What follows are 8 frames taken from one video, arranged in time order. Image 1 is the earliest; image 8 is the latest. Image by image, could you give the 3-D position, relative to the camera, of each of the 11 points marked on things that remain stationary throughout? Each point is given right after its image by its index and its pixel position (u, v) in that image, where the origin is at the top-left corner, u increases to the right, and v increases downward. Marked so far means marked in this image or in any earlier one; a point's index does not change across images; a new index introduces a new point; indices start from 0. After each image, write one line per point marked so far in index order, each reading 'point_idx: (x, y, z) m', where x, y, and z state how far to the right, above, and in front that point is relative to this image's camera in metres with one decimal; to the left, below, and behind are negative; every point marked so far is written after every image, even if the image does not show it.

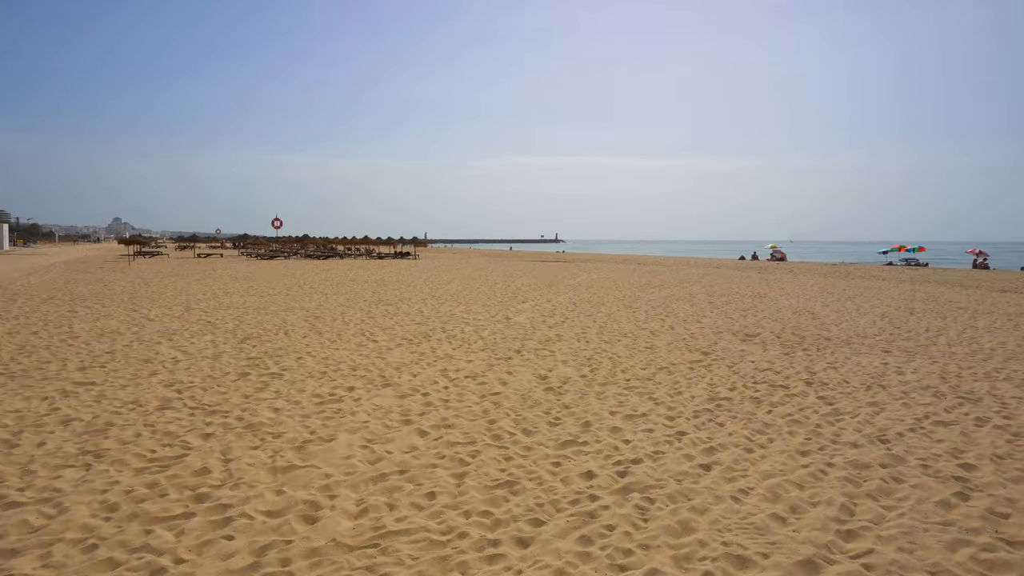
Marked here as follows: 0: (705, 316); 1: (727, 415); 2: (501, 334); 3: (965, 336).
0: (+3.2, -0.5, +12.1) m
1: (+1.5, -0.9, +5.0) m
2: (-0.2, -0.6, +9.5) m
3: (+6.0, -0.6, +9.6) m
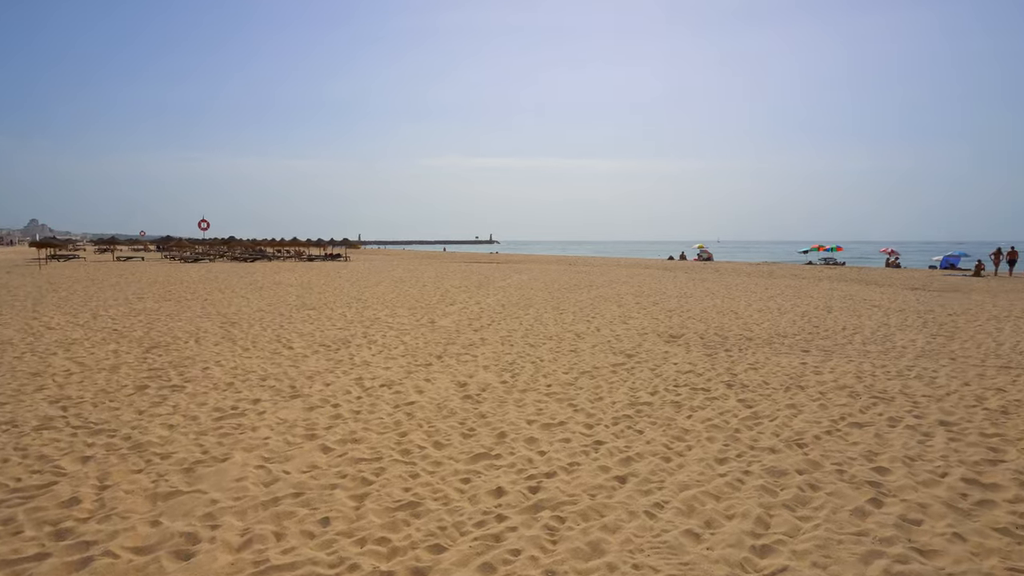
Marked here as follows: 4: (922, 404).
0: (+2.0, -0.5, +12.1) m
1: (+0.9, -0.9, +4.9) m
2: (-1.1, -0.7, +9.2) m
3: (+5.0, -0.6, +9.8) m
4: (+3.2, -0.9, +5.5) m
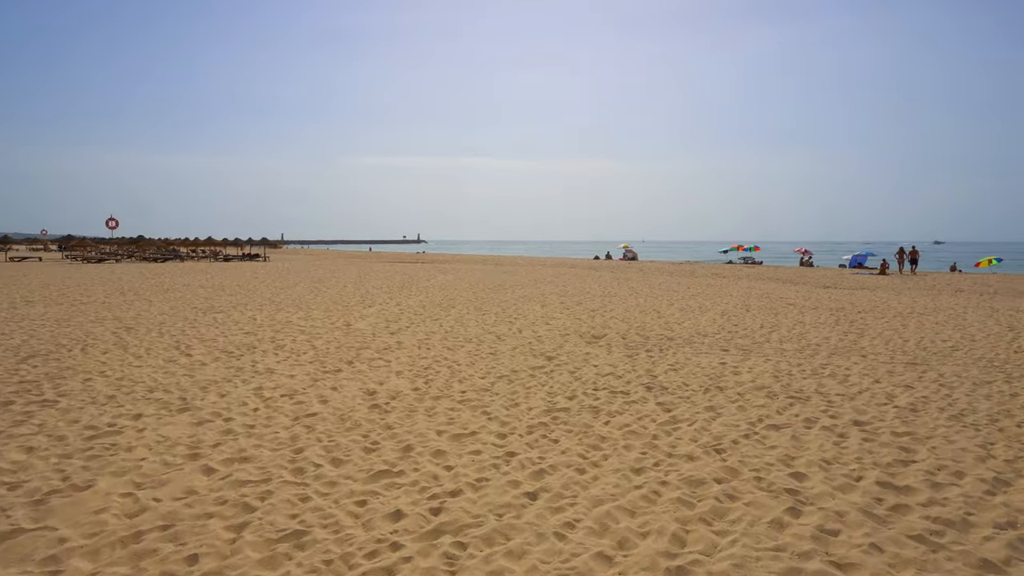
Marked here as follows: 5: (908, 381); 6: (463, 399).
0: (+0.7, -0.5, +11.9) m
1: (+0.3, -0.9, +4.7) m
2: (-2.1, -0.7, +8.7) m
3: (+3.9, -0.6, +10.0) m
4: (+2.5, -0.9, +5.5) m
5: (+3.6, -0.8, +6.4) m
6: (-0.4, -0.9, +5.6) m
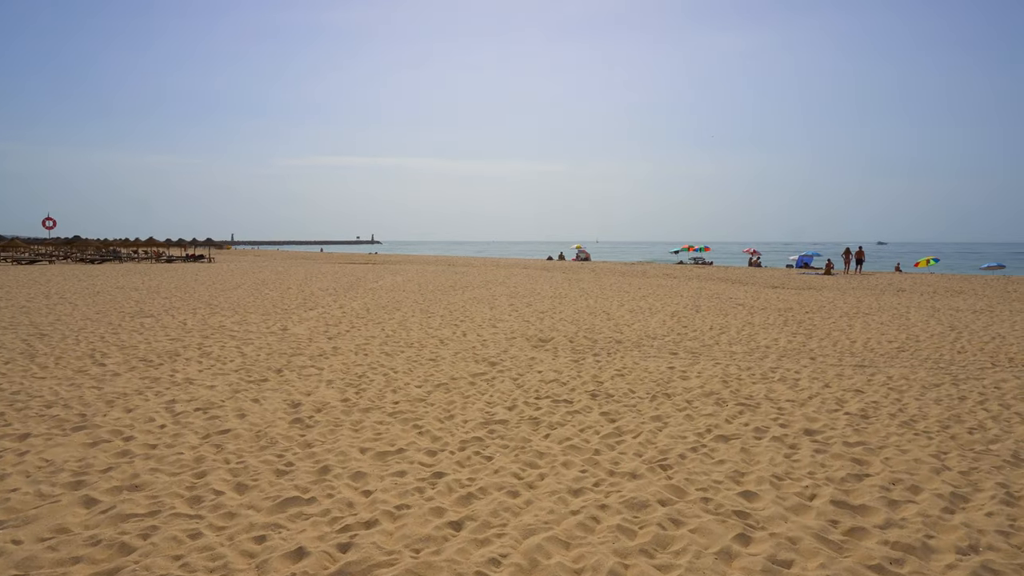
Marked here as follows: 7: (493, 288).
0: (-0.2, -0.5, +11.6) m
1: (-0.1, -0.9, +4.3) m
2: (-2.8, -0.7, +8.2) m
3: (+3.2, -0.6, +9.8) m
4: (+2.0, -0.9, +5.3) m
5: (+3.0, -0.9, +6.3) m
6: (-0.9, -0.9, +5.2) m
7: (-0.5, 0.0, +19.7) m
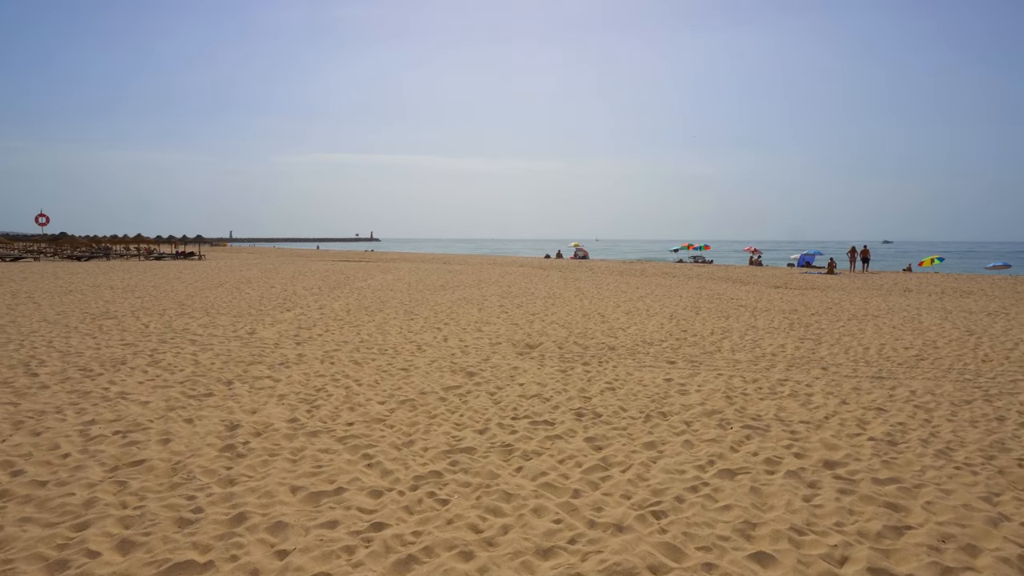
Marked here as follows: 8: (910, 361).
0: (-0.4, -0.5, +10.8) m
1: (-0.3, -1.0, +3.6) m
2: (-3.0, -0.7, +7.5) m
3: (+3.0, -0.7, +9.1) m
4: (+1.8, -0.9, +4.5) m
5: (+2.8, -0.9, +5.5) m
6: (-1.0, -0.9, +4.5) m
7: (-0.7, 0.0, +19.0) m
8: (+4.3, -0.8, +7.7) m
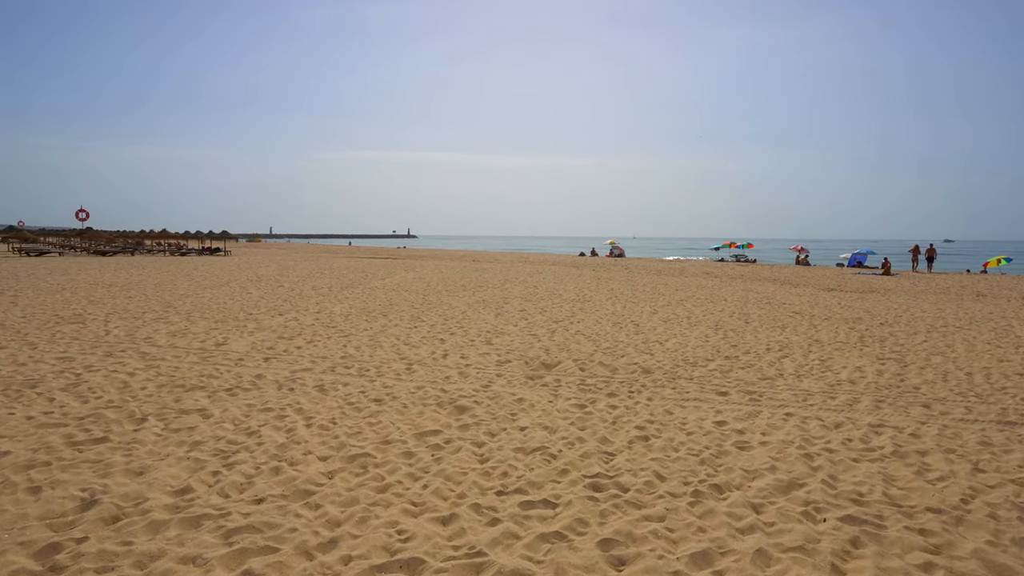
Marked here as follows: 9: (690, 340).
0: (-0.1, -0.6, +9.3) m
1: (-0.4, -1.1, +2.1) m
2: (-2.9, -0.8, +6.1) m
3: (+3.1, -0.7, +7.4) m
4: (+1.7, -1.0, +2.9) m
5: (+2.8, -1.0, +3.8) m
6: (-1.1, -1.0, +3.0) m
7: (-0.1, 0.0, +17.4) m
8: (+4.3, -0.9, +5.9) m
9: (+2.2, -0.6, +9.0) m
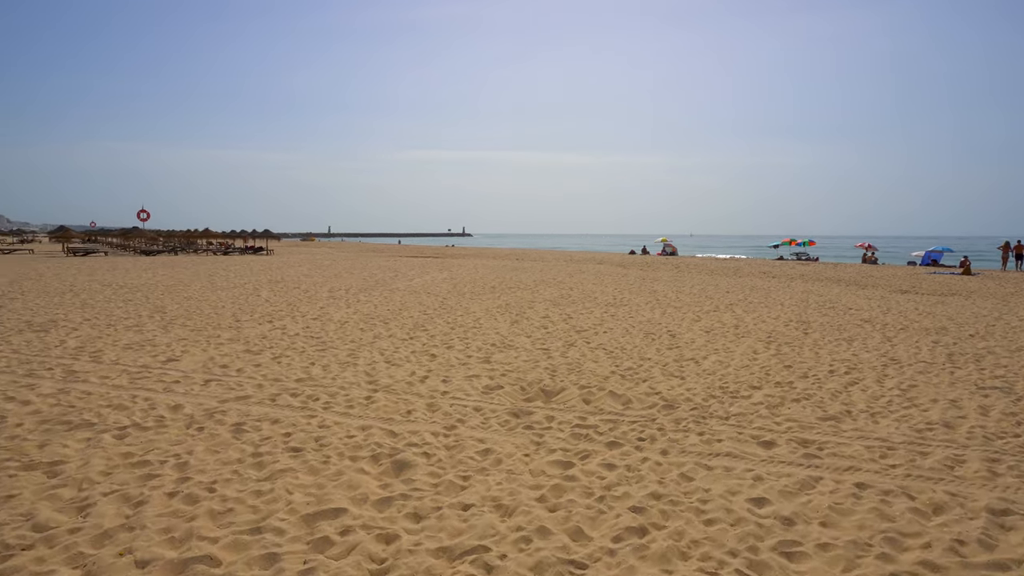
0: (-0.1, -0.6, +7.9) m
1: (-0.9, -1.1, +0.7) m
2: (-3.1, -0.8, +4.9) m
3: (+3.0, -0.8, +5.8) m
4: (+1.3, -1.1, +1.4) m
5: (+2.5, -1.1, +2.2) m
6: (-1.5, -1.1, +1.7) m
7: (+0.7, -0.1, +16.0) m
8: (+4.2, -1.0, +4.2) m
9: (+2.3, -0.7, +7.4) m
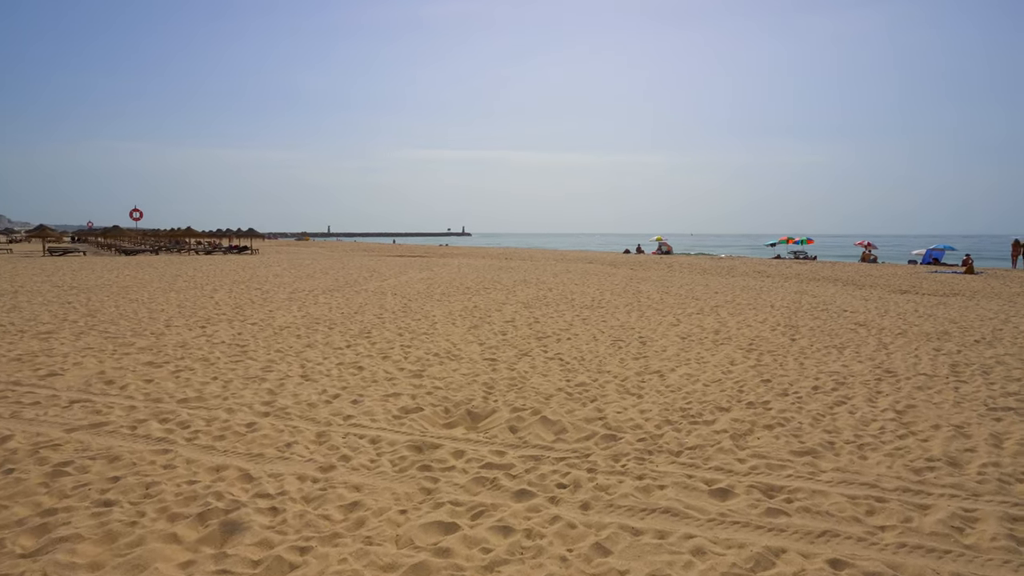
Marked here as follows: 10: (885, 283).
0: (-0.6, -0.7, +7.0) m
1: (-1.4, -1.2, -0.2) m
2: (-3.6, -0.9, +4.0) m
3: (+2.5, -0.8, +4.8) m
4: (+0.8, -1.1, +0.4) m
5: (+1.9, -1.1, +1.3) m
6: (-2.1, -1.1, +0.7) m
7: (+0.1, -0.1, +15.1) m
8: (+3.6, -1.0, +3.3) m
9: (+1.8, -0.7, +6.5) m
10: (+9.7, +0.1, +18.6) m
